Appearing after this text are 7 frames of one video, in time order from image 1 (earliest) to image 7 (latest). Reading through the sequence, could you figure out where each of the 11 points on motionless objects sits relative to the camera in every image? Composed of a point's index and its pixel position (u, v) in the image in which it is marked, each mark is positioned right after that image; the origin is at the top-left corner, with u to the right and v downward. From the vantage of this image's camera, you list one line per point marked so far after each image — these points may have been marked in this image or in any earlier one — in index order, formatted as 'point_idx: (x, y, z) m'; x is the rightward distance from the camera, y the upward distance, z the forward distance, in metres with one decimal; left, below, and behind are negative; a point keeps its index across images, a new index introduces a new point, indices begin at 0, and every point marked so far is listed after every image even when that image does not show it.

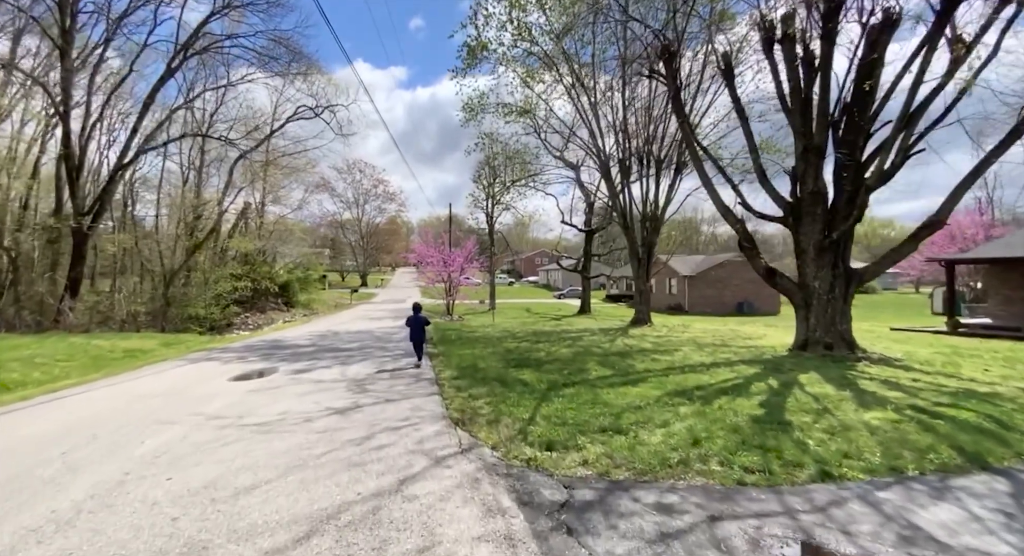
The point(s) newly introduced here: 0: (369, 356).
0: (-3.1, -1.7, +10.1) m
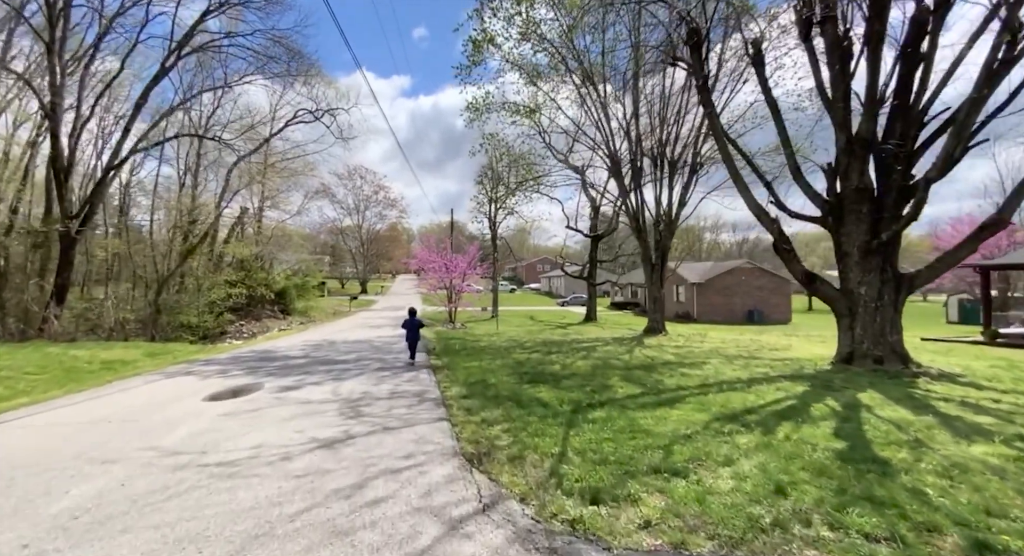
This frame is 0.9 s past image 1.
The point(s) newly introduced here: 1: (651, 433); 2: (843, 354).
0: (-2.8, -1.8, +9.0) m
1: (+1.6, -1.8, +5.3) m
2: (+6.9, -1.6, +9.7) m
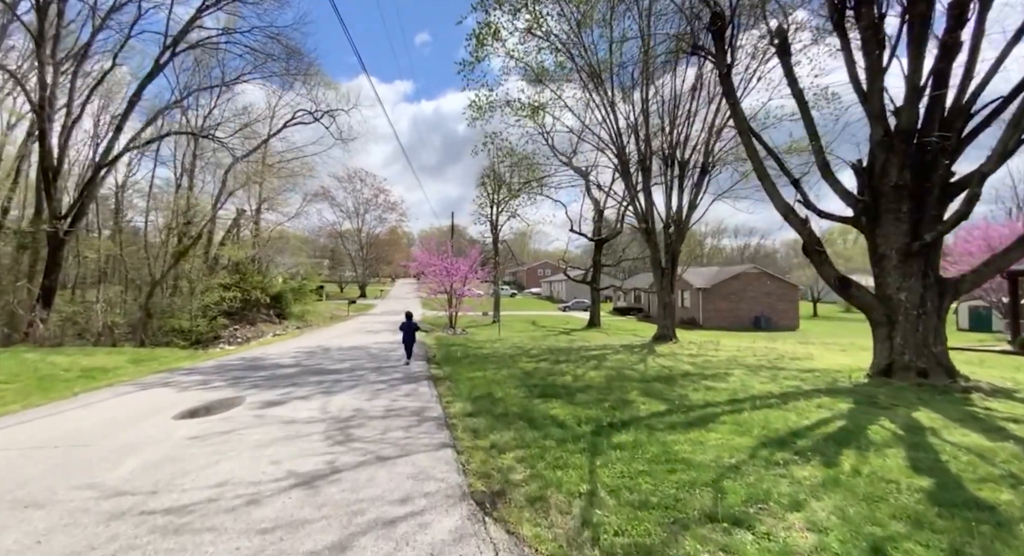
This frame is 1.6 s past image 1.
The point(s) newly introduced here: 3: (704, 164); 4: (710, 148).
0: (-2.7, -1.9, +8.2) m
1: (+1.7, -1.8, +4.5) m
2: (+7.1, -1.7, +8.9) m
3: (+7.8, +4.6, +18.8) m
4: (+8.0, +5.2, +18.7) m
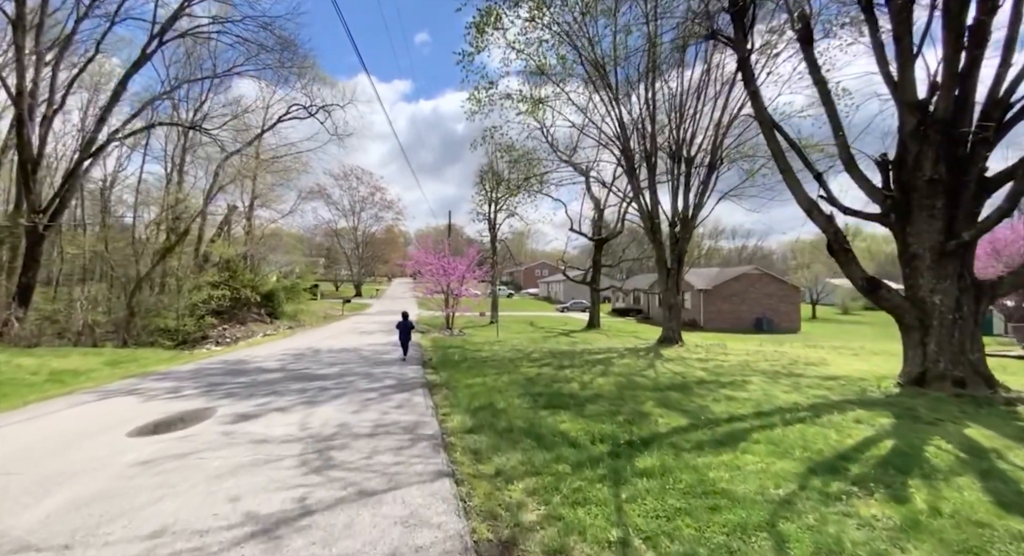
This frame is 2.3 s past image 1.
0: (-2.6, -1.8, +7.5) m
1: (+1.8, -1.8, +3.8) m
2: (+7.1, -1.7, +8.3) m
3: (+7.8, +4.6, +18.1) m
4: (+8.0, +5.1, +18.0) m
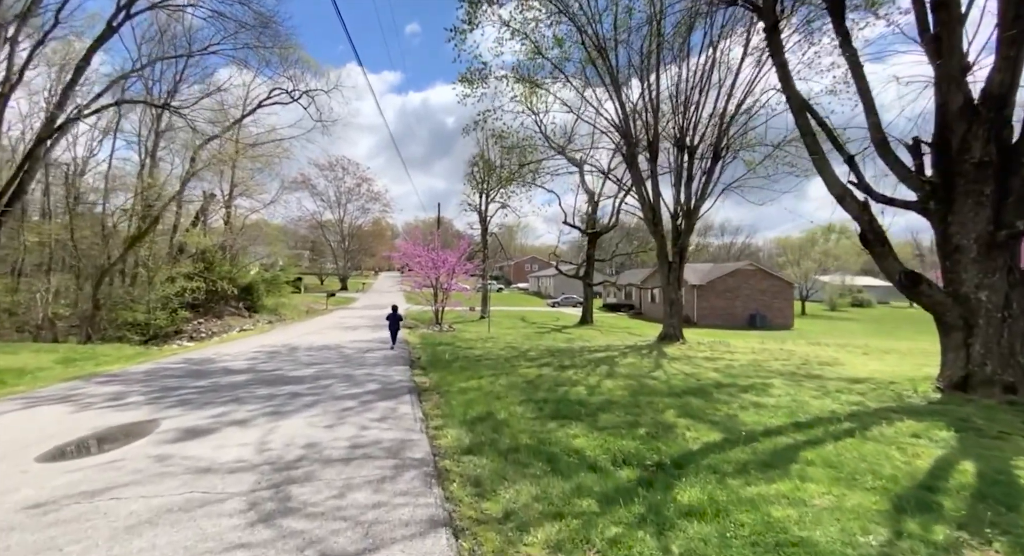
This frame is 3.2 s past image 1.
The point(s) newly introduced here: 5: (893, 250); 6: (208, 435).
0: (-2.6, -1.7, +6.5) m
1: (+1.9, -1.7, +2.9) m
2: (+7.1, -1.6, +7.5) m
3: (+7.6, +4.8, +17.3) m
4: (+7.8, +5.3, +17.2) m
5: (+6.4, +0.5, +7.8) m
6: (-3.1, -1.6, +4.7) m
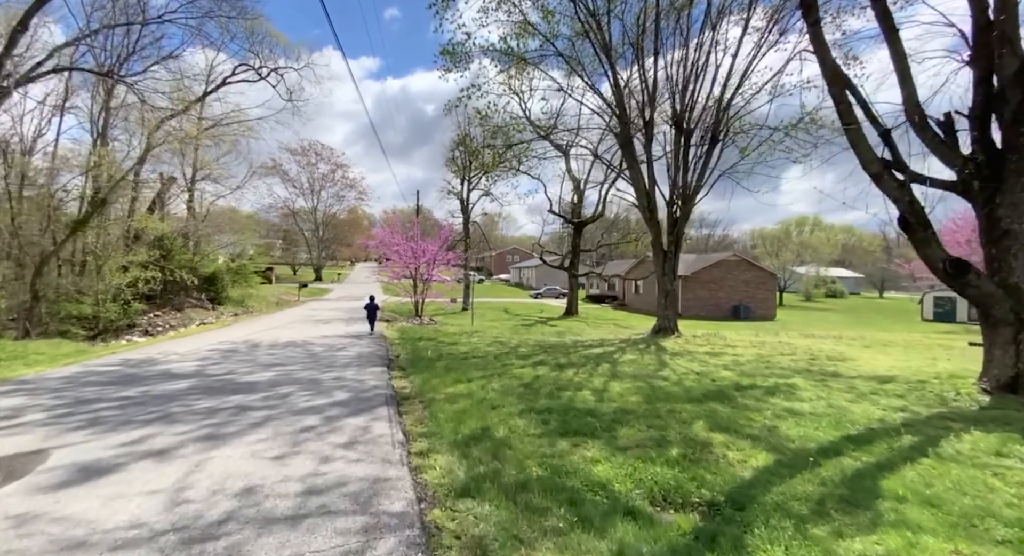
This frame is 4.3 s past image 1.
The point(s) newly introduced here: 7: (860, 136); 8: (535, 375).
0: (-2.6, -1.5, +5.3) m
1: (+2.1, -1.6, +1.9) m
2: (+7.1, -1.5, +6.7) m
3: (+7.1, +5.1, +16.4) m
4: (+7.3, +5.7, +16.3) m
5: (+6.3, +0.7, +6.9) m
6: (-3.0, -1.5, +3.4) m
7: (+5.2, +2.2, +7.0) m
8: (+0.4, -1.7, +8.1) m
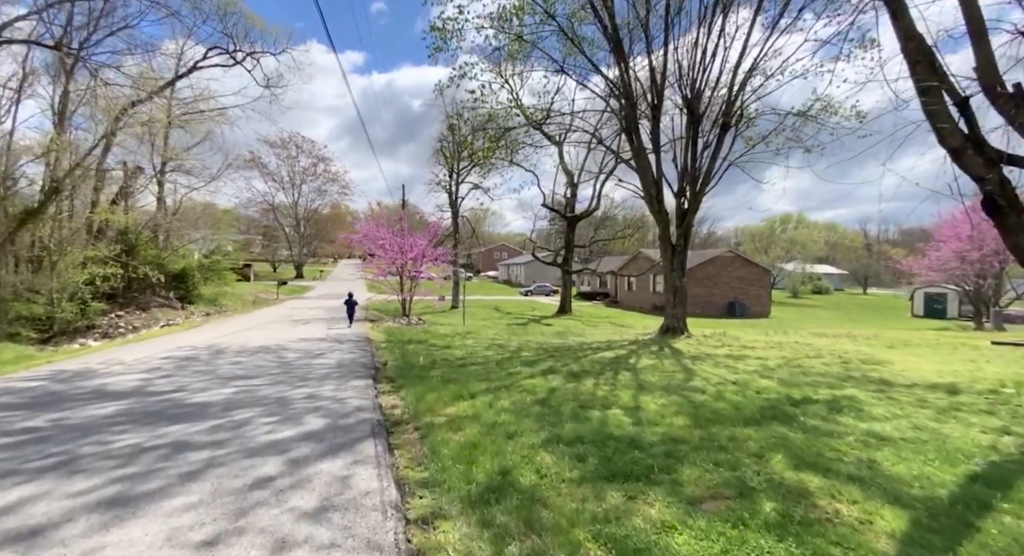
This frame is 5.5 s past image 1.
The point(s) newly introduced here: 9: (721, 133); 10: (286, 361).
0: (-2.4, -1.5, +3.9) m
1: (+2.4, -1.6, +0.7) m
2: (+7.2, -1.4, +5.7) m
3: (+7.0, +5.3, +15.3) m
4: (+7.2, +5.8, +15.2) m
5: (+6.5, +0.7, +5.9) m
6: (-2.7, -1.4, +2.1) m
7: (+5.4, +2.2, +5.9) m
8: (+0.5, -1.6, +6.9) m
9: (+6.8, +4.8, +15.4) m
10: (-4.3, -1.5, +8.8) m
